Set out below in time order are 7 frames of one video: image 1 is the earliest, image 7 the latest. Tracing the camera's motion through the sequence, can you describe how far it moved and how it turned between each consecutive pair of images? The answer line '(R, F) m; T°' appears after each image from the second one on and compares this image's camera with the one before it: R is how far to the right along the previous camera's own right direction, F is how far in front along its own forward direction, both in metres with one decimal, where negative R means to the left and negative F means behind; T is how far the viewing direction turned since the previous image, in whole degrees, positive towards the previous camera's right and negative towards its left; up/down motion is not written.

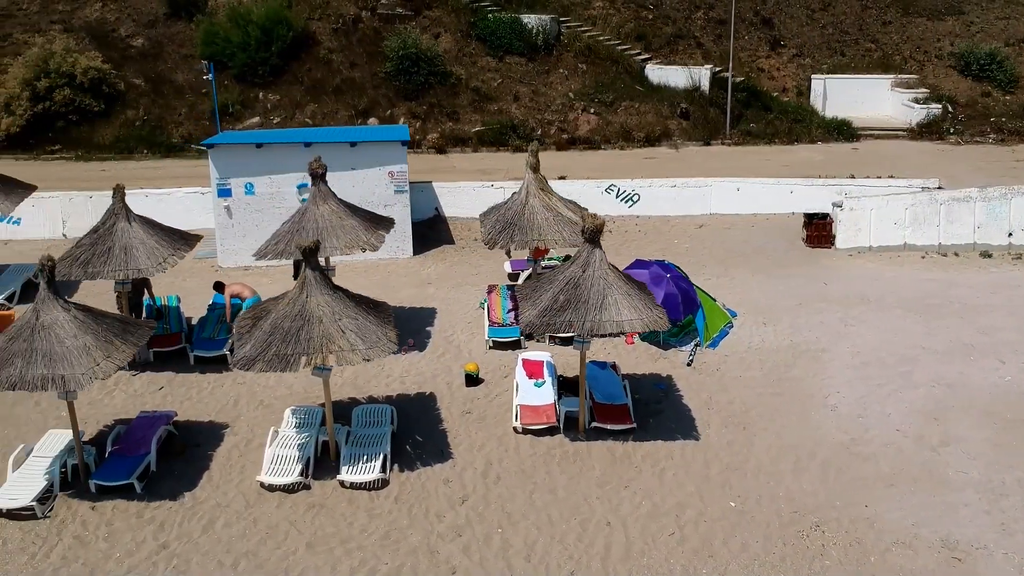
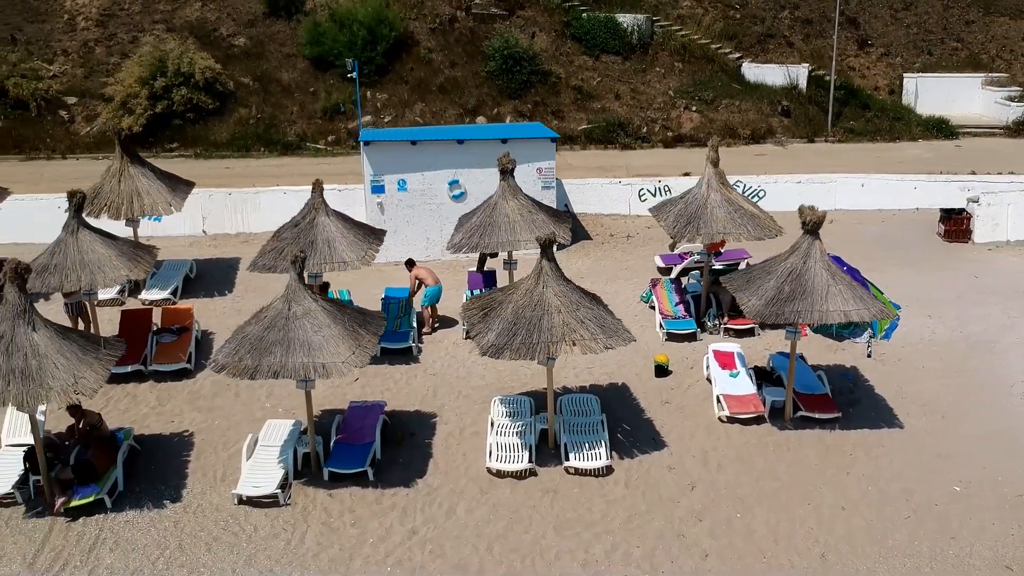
(-2.1, -0.2) m; 0°
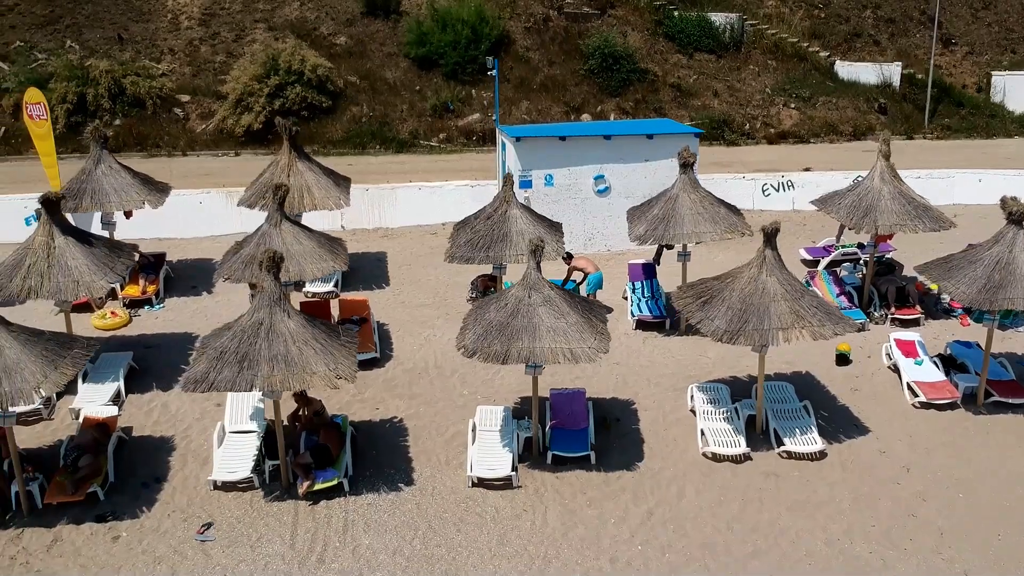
(-2.1, -0.3) m; 0°
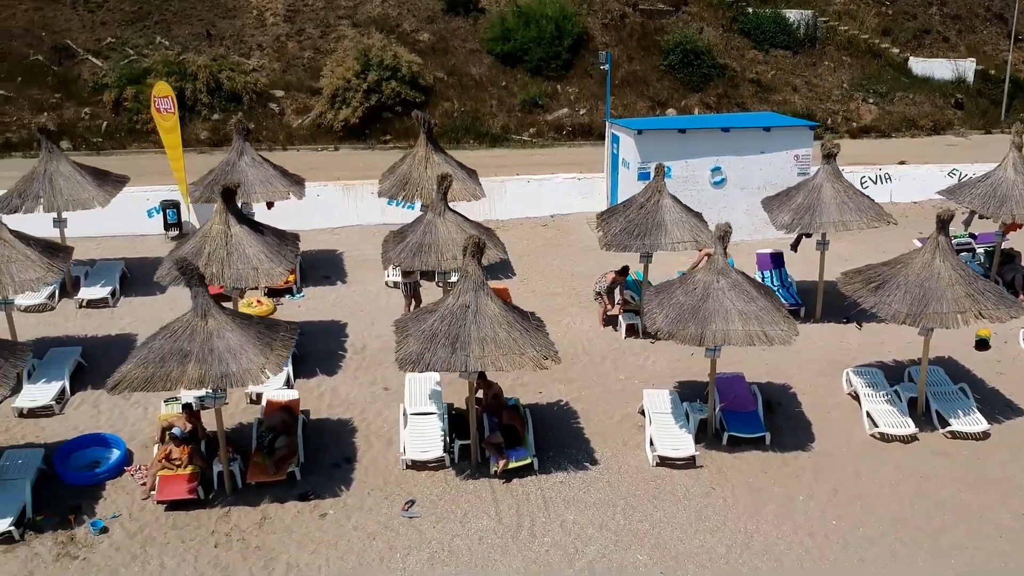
(-1.8, -0.3) m; 0°
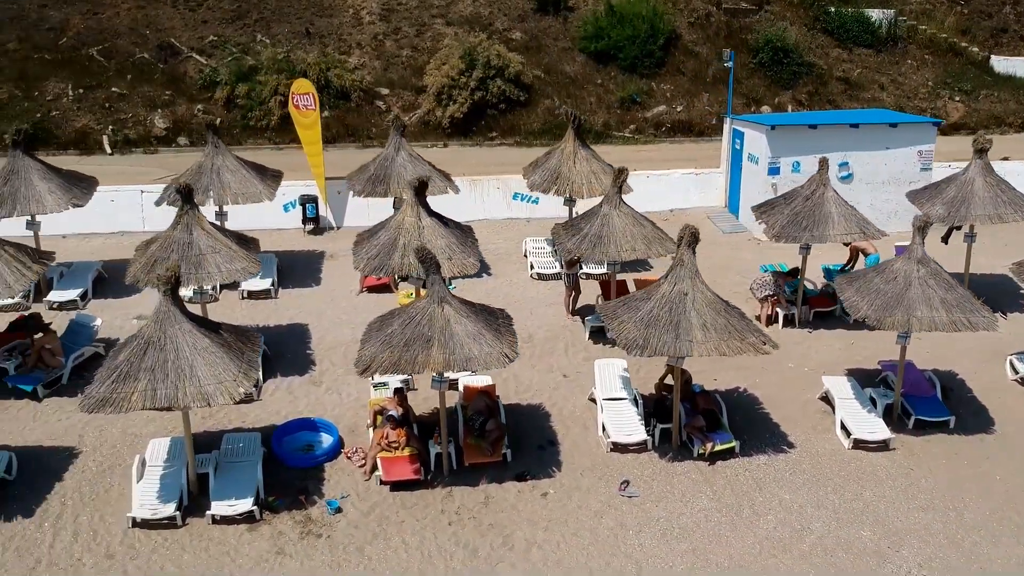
(-2.0, -0.4) m; 0°
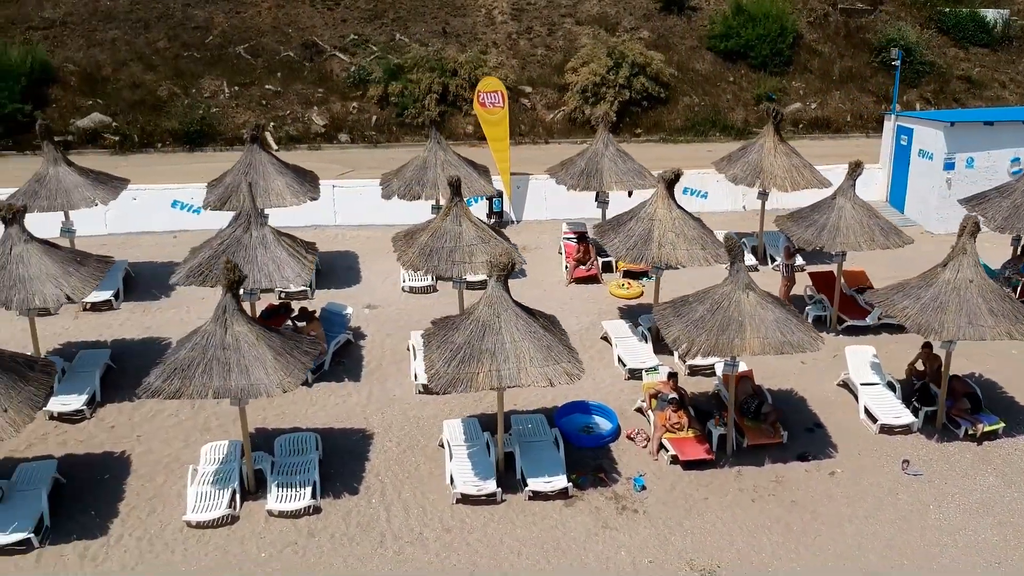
(-2.8, -0.4) m; 0°
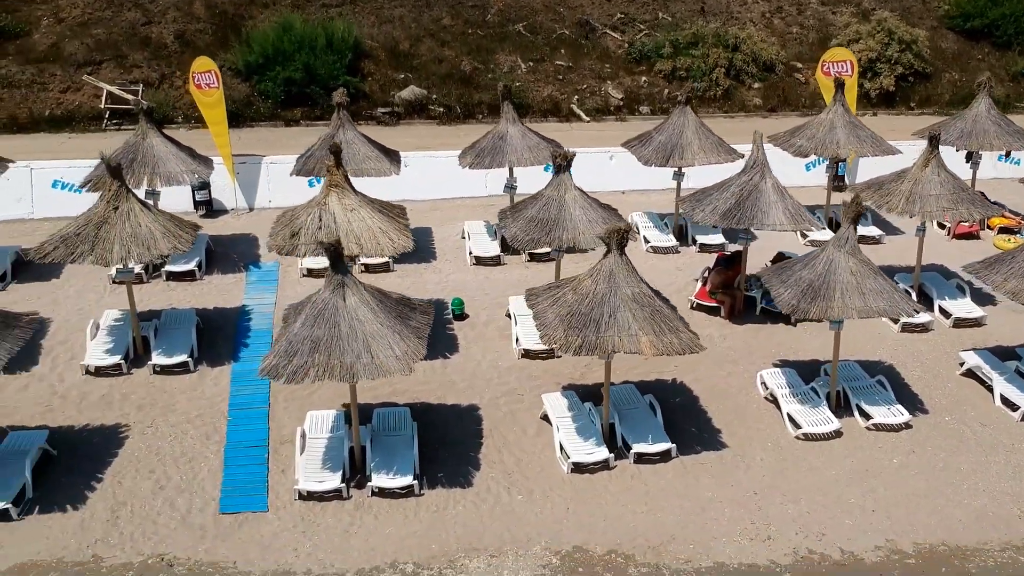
(-5.6, -0.9) m; +1°
